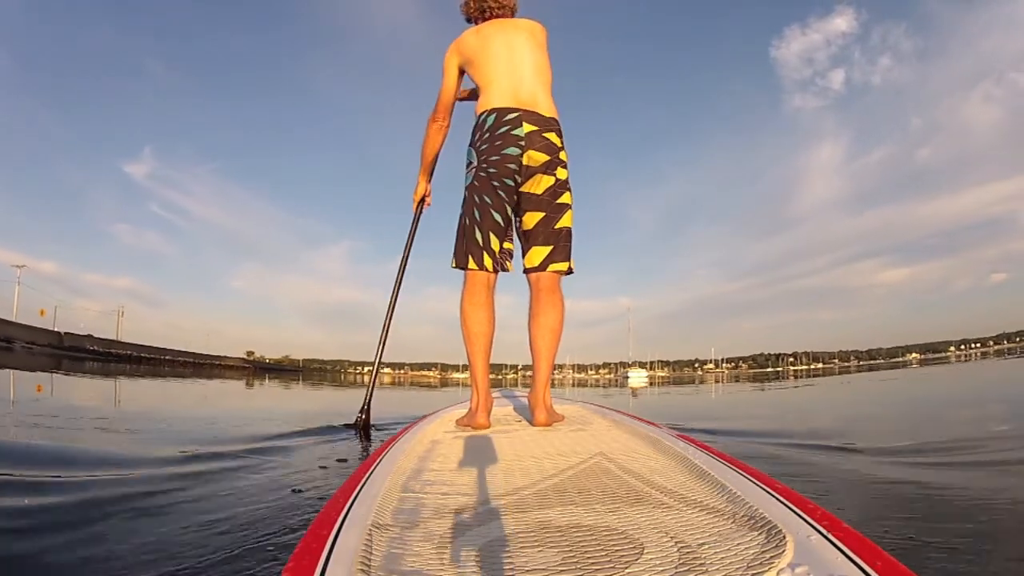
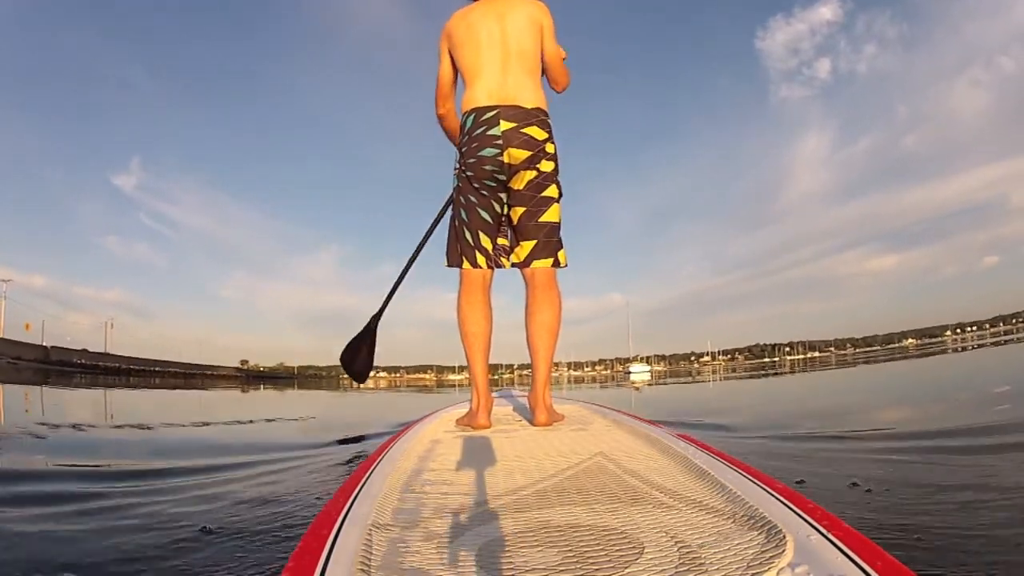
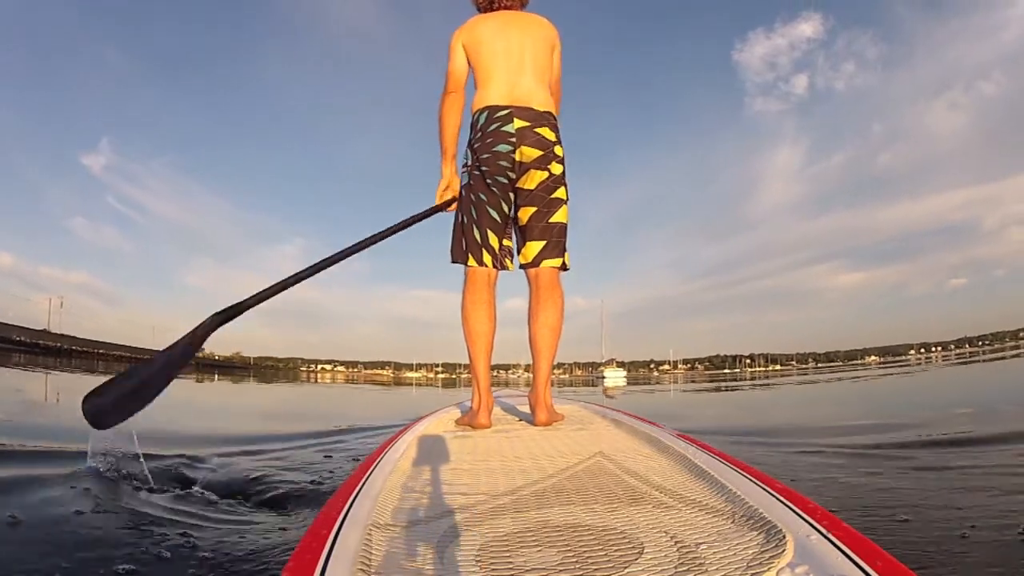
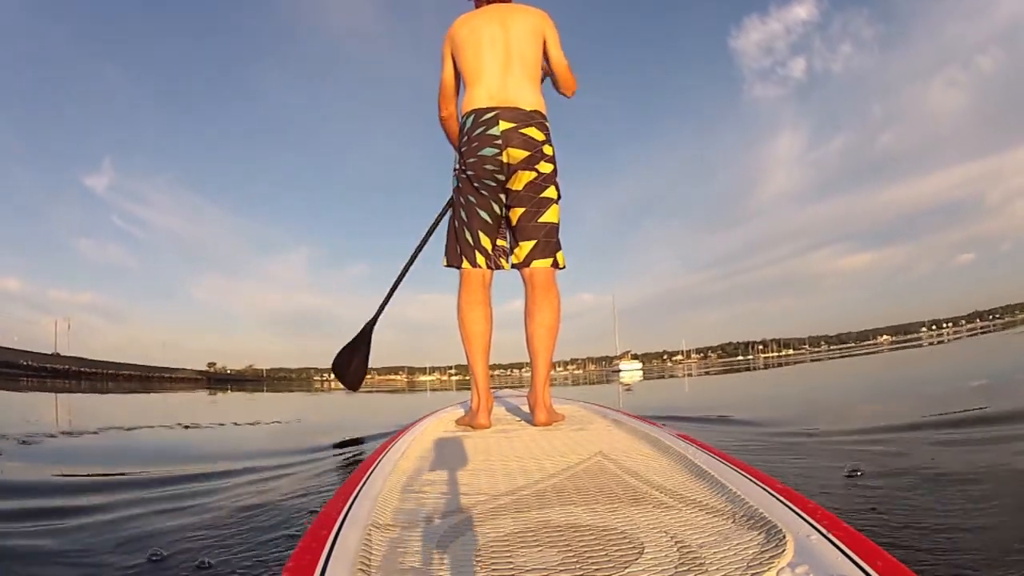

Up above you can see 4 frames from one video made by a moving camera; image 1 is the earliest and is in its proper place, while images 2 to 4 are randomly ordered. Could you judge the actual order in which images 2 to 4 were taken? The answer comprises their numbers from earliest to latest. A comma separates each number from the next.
2, 3, 4
